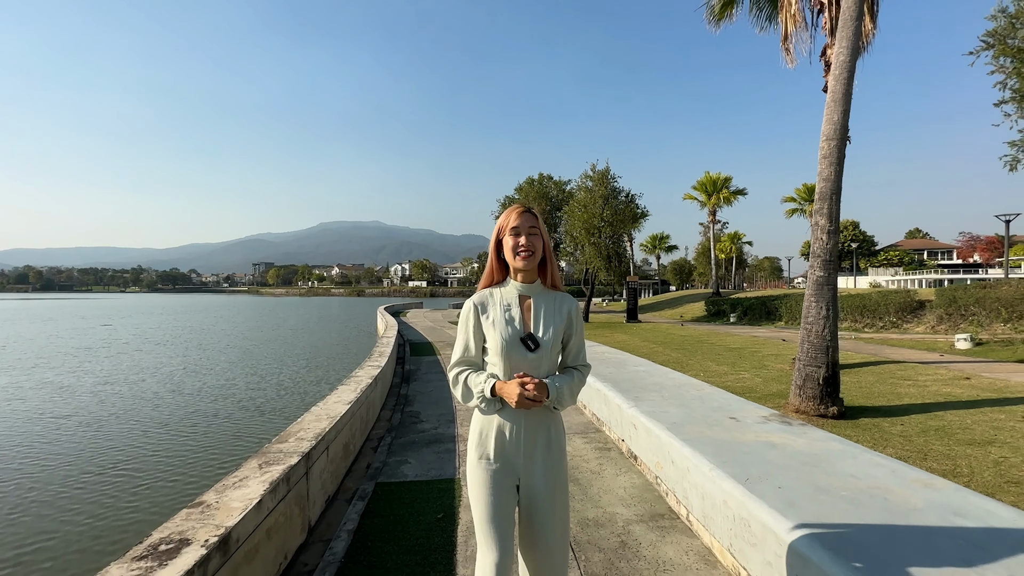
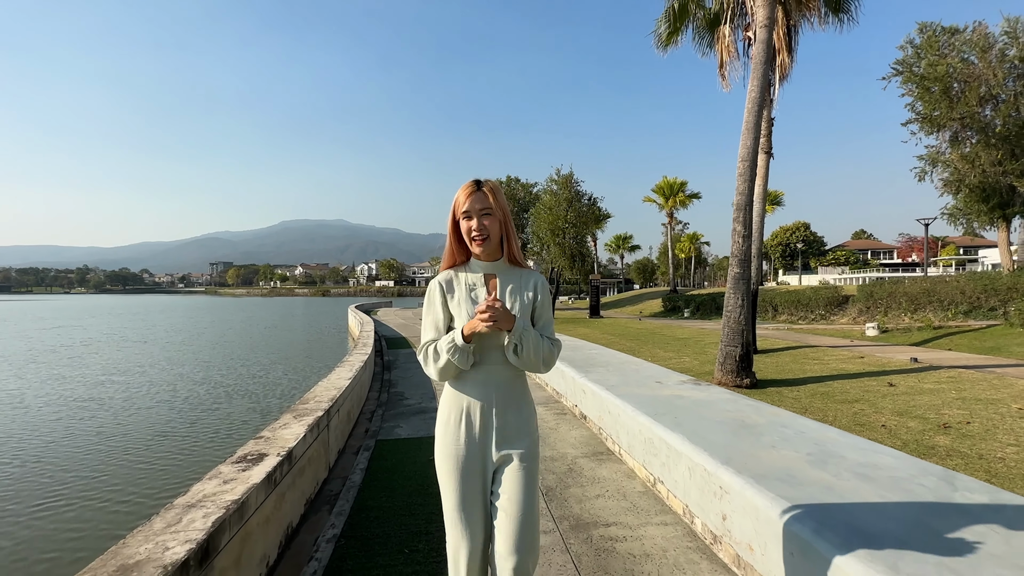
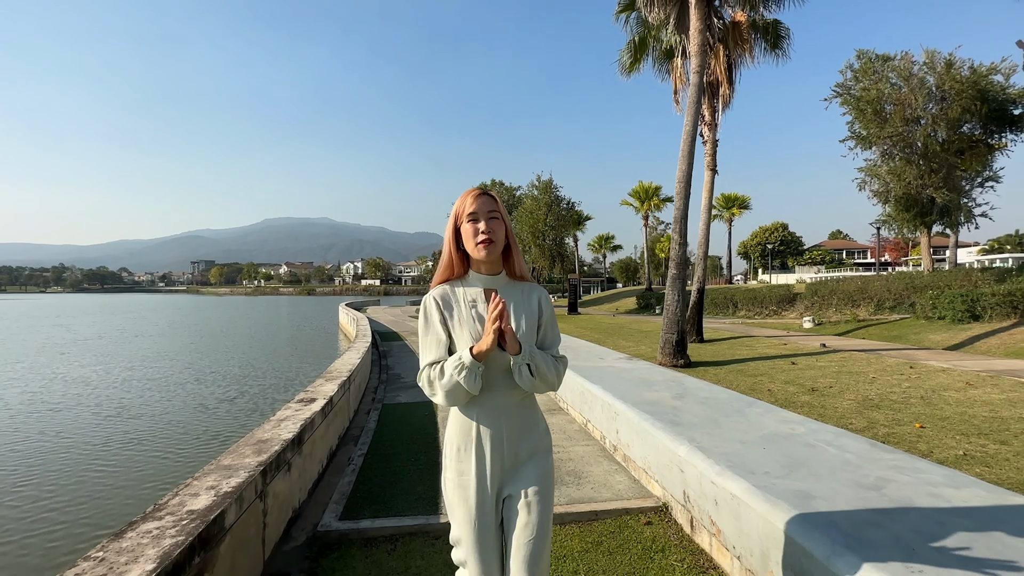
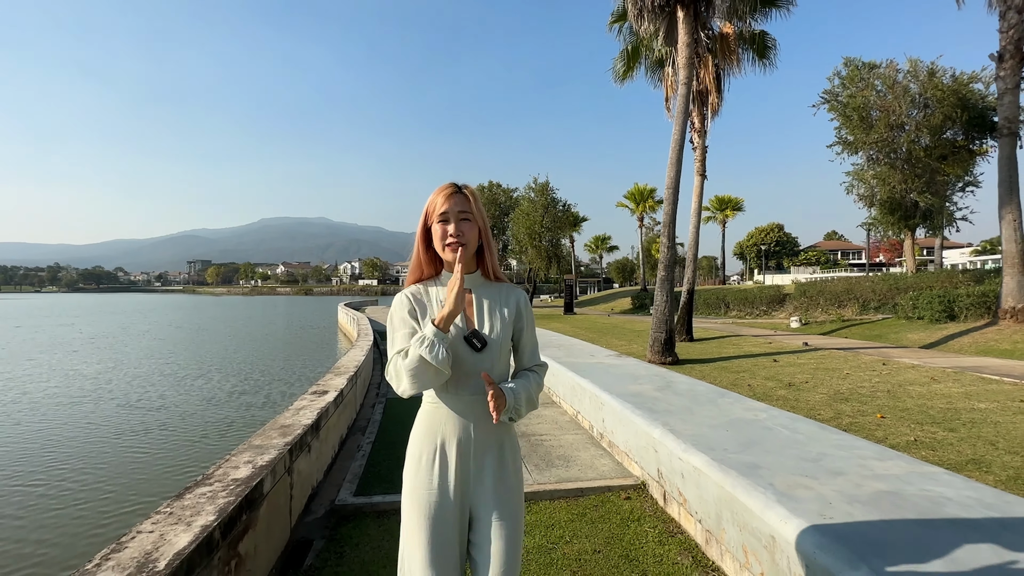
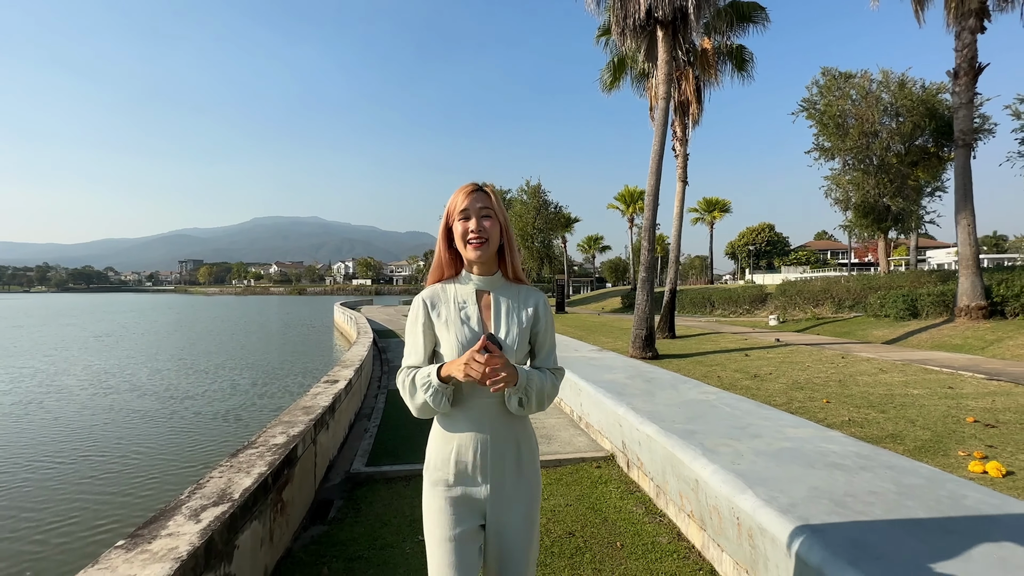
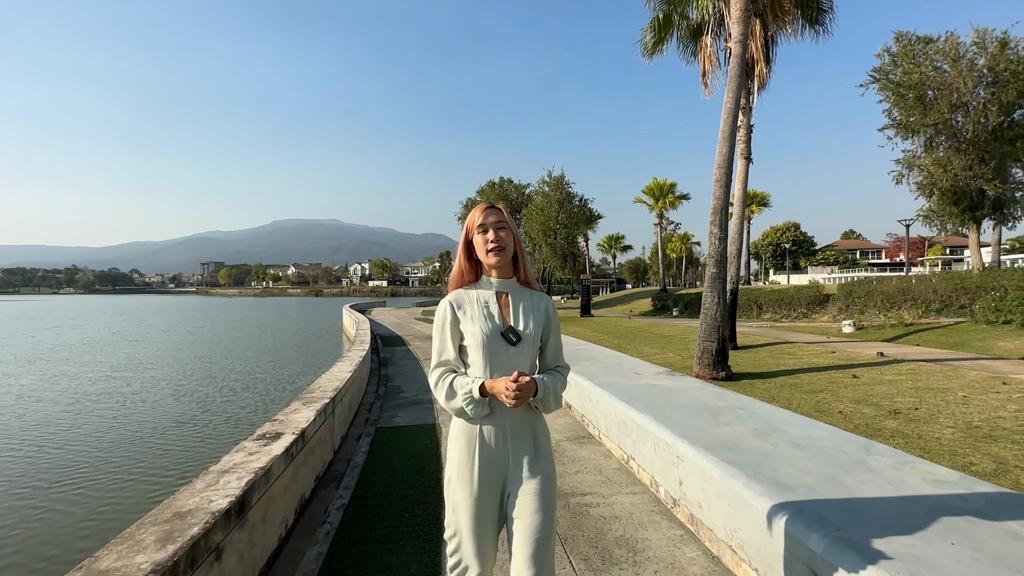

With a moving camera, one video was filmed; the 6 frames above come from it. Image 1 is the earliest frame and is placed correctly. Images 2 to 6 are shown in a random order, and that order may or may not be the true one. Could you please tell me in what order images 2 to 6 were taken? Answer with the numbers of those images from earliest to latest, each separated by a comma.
2, 6, 3, 4, 5
